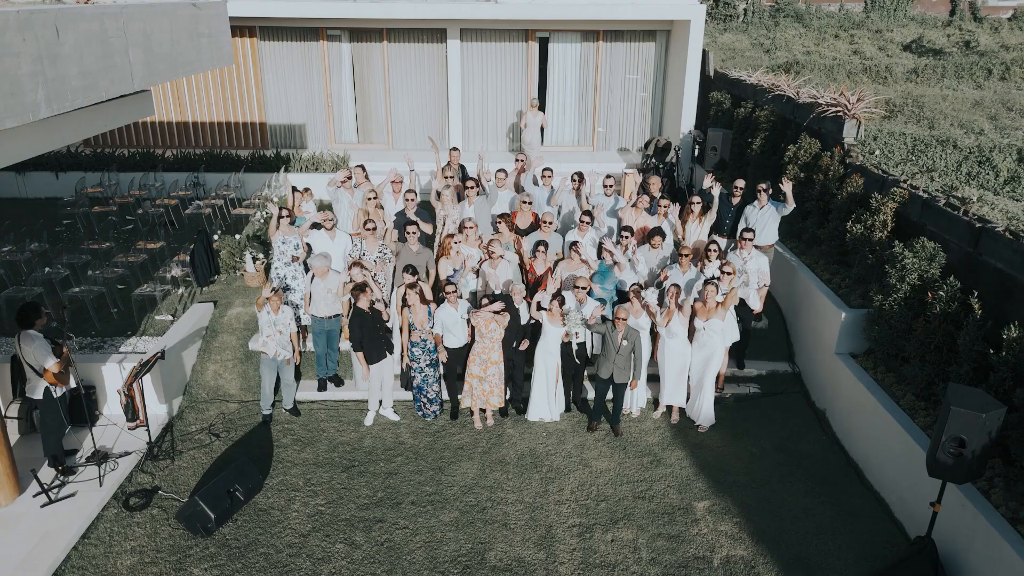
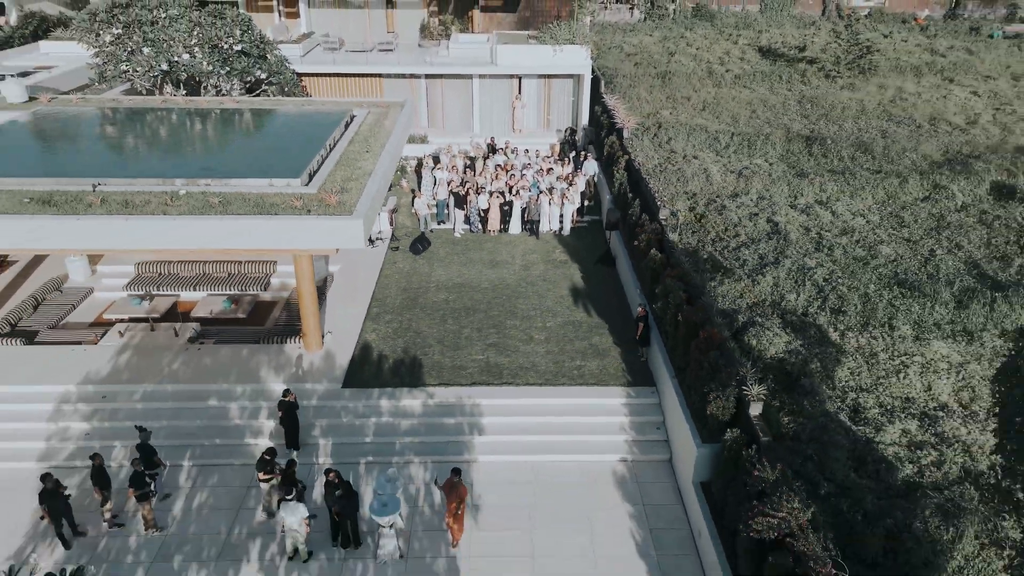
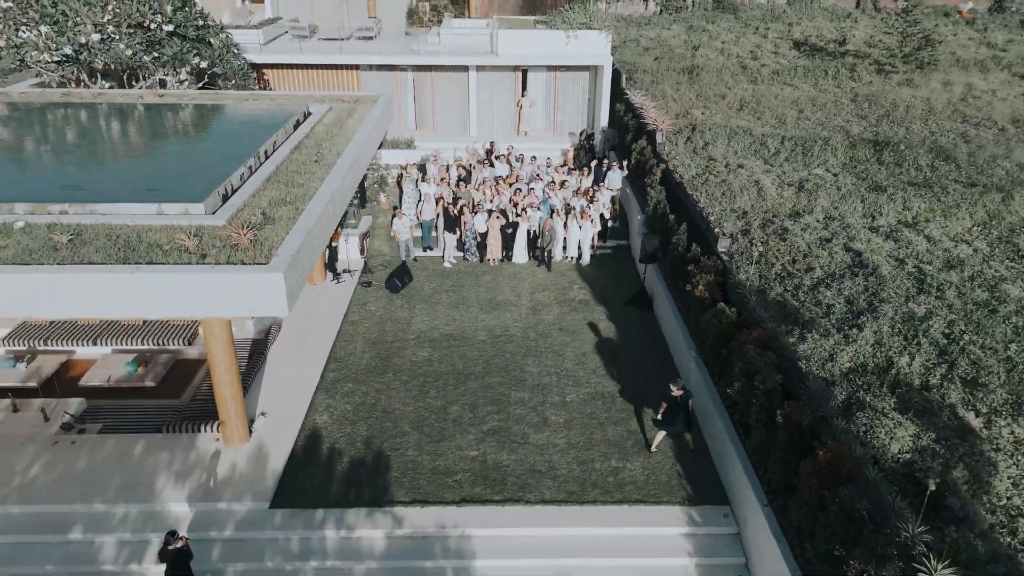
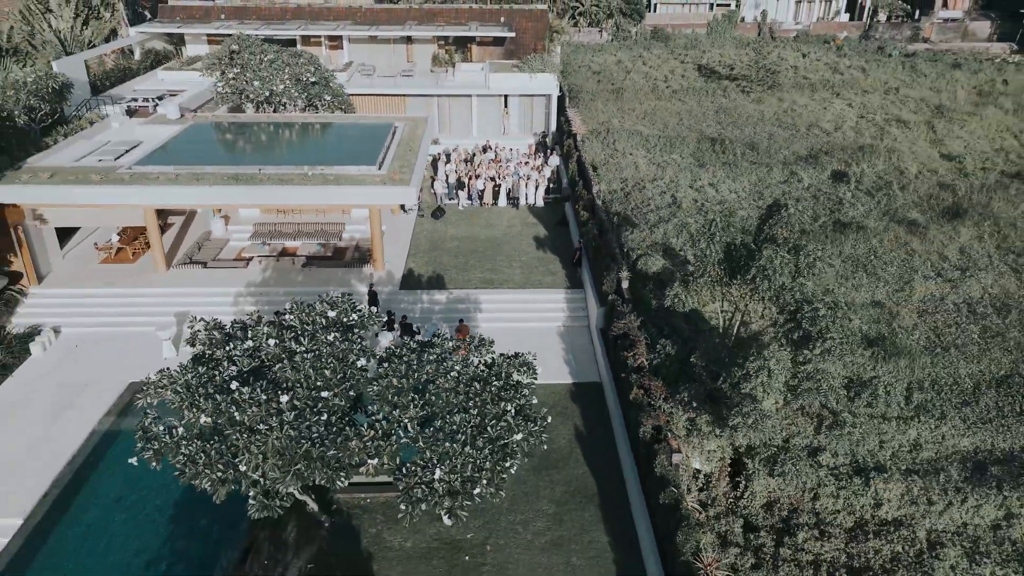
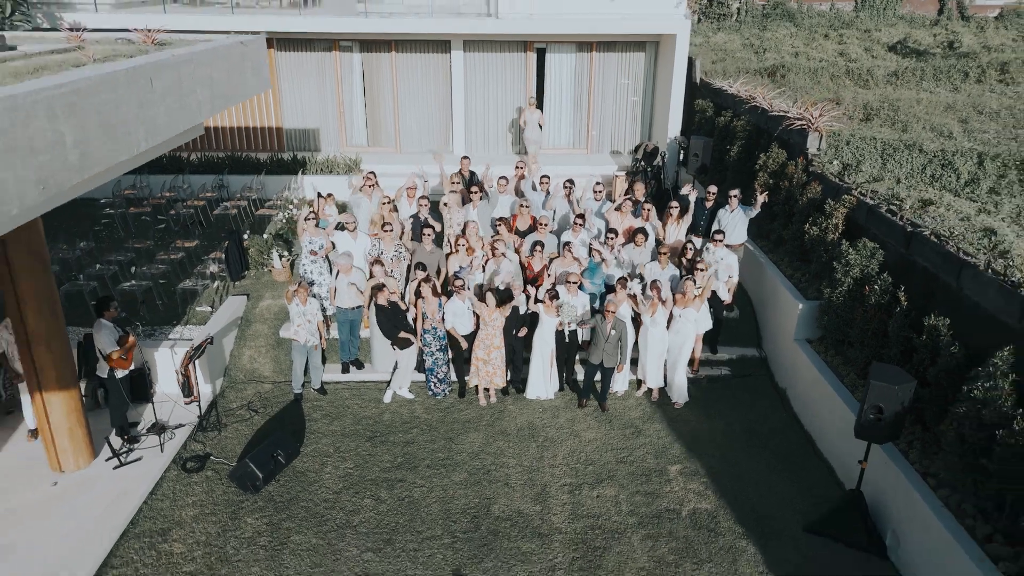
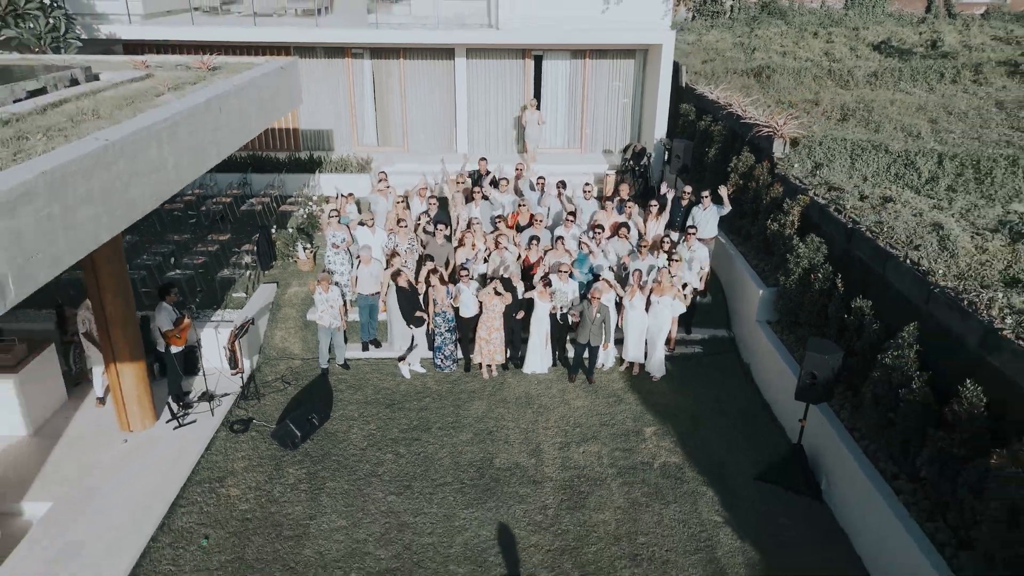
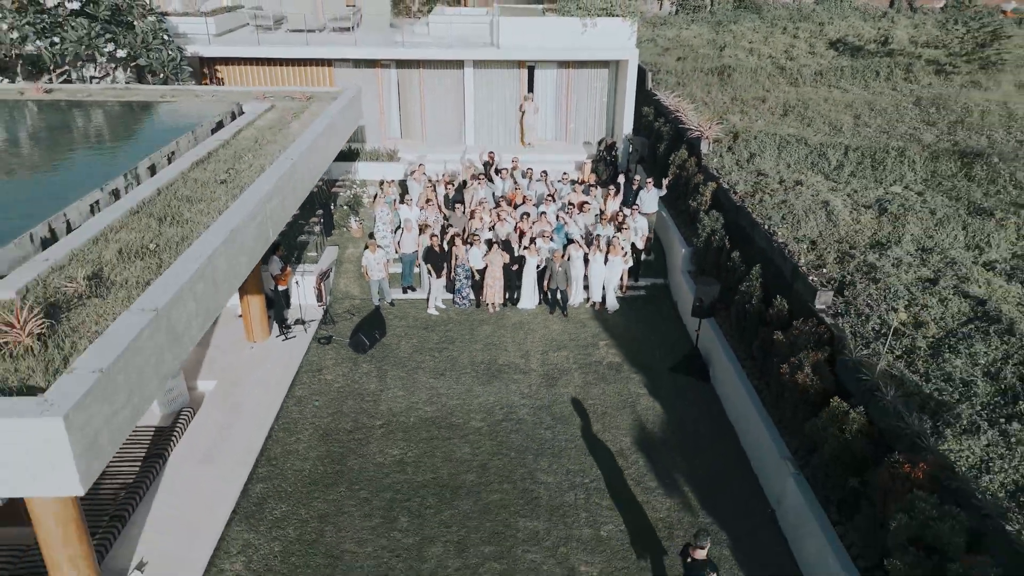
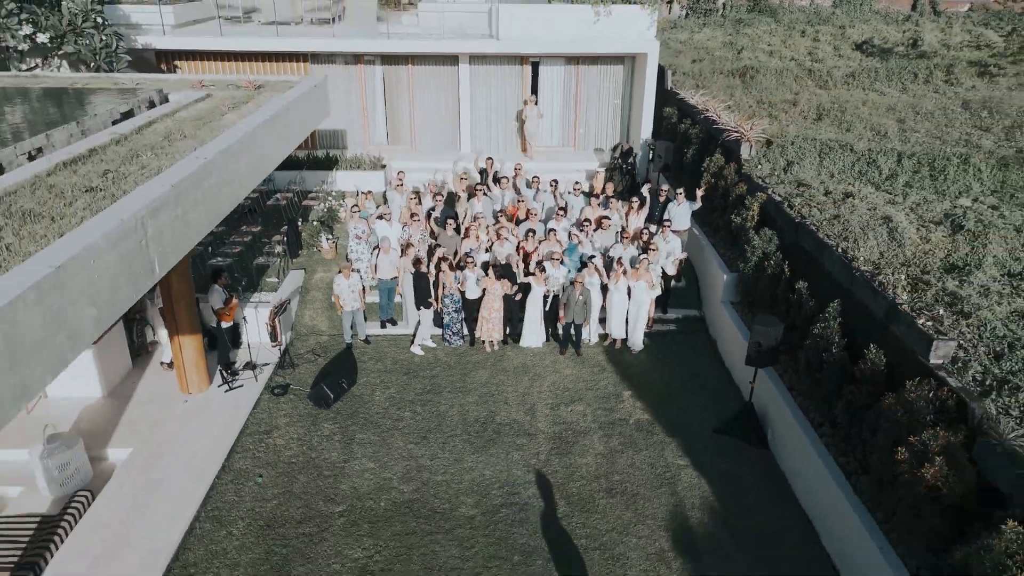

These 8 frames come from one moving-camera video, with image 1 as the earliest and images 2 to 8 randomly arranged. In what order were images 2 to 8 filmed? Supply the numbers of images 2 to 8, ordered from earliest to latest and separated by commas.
5, 6, 8, 7, 3, 2, 4
